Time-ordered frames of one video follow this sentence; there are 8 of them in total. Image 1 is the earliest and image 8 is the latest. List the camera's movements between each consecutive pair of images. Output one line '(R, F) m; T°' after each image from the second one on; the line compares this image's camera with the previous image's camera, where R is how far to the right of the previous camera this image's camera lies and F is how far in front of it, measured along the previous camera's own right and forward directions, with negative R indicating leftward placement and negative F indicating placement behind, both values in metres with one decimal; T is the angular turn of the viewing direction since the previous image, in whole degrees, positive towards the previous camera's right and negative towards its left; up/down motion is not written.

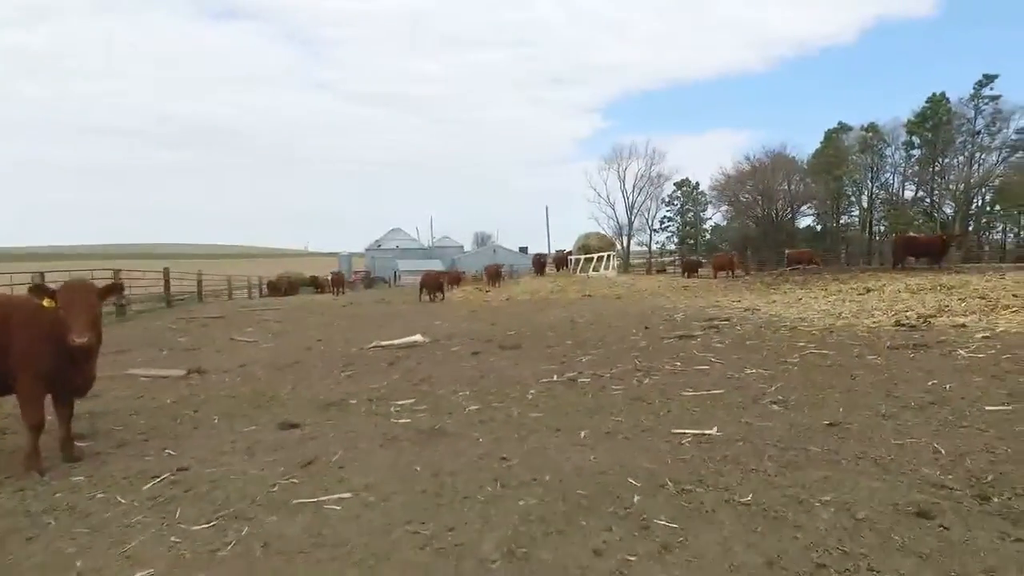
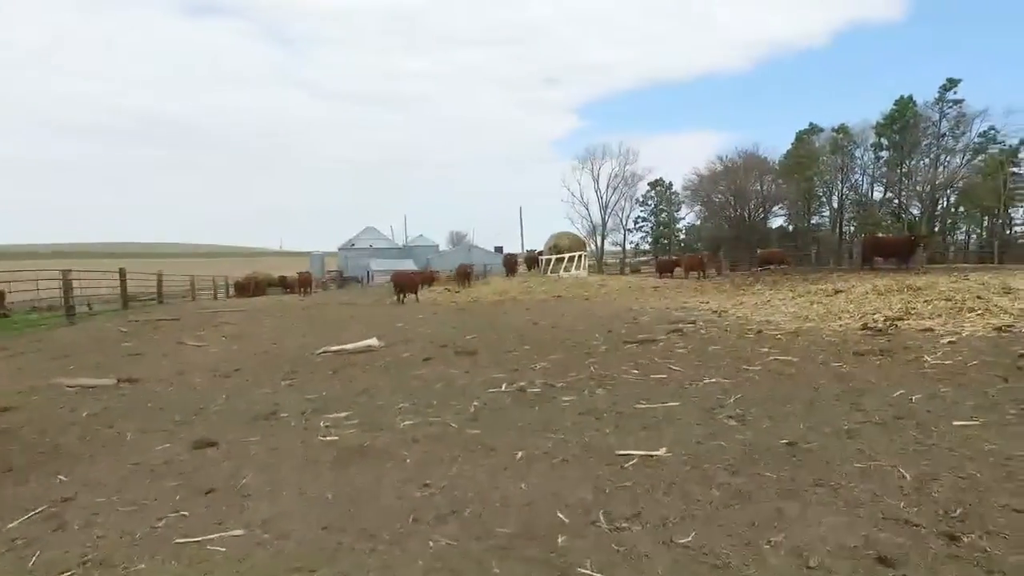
(+0.3, +0.5) m; +2°
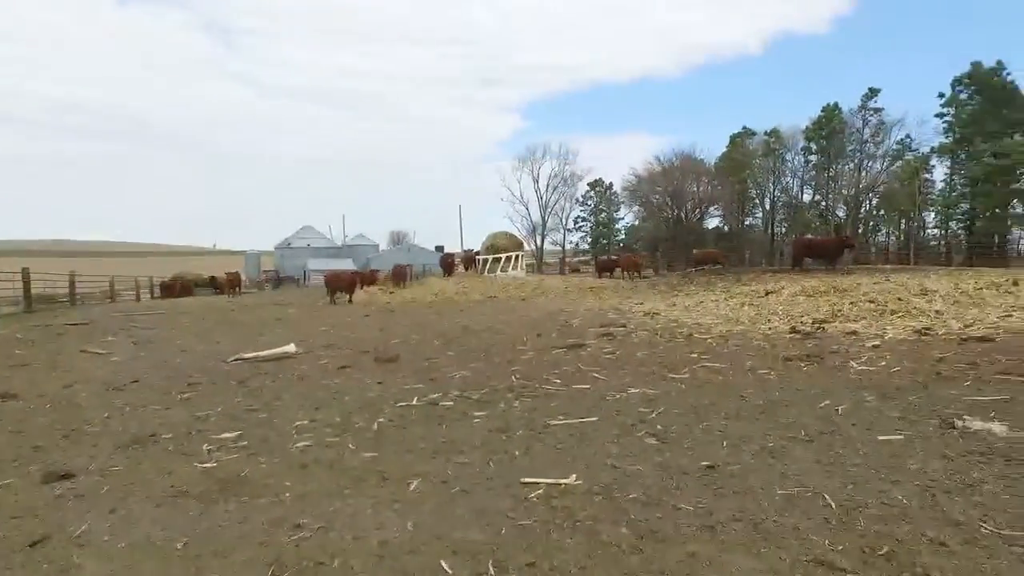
(+0.3, +0.5) m; +5°
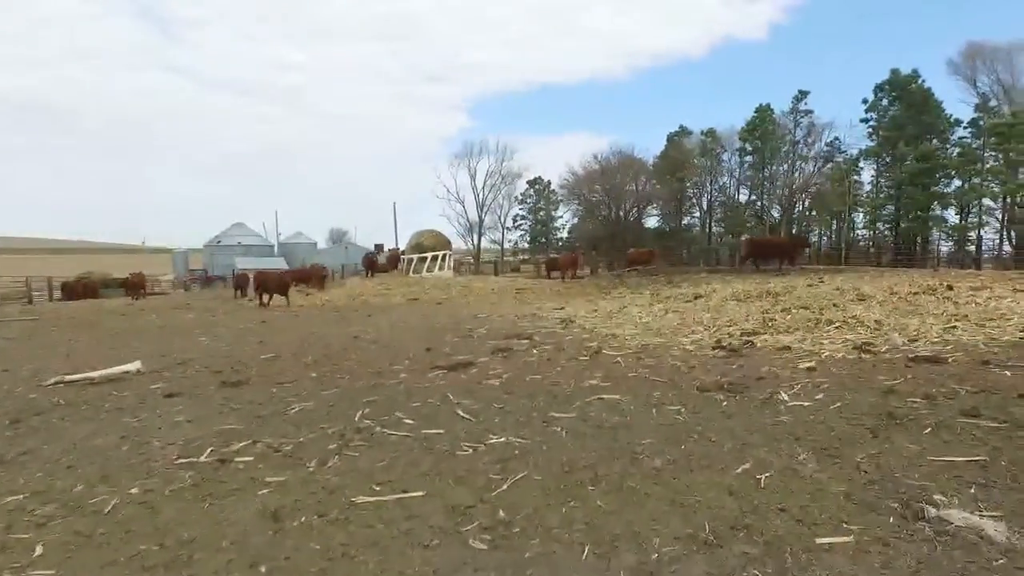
(+0.9, +1.6) m; +5°
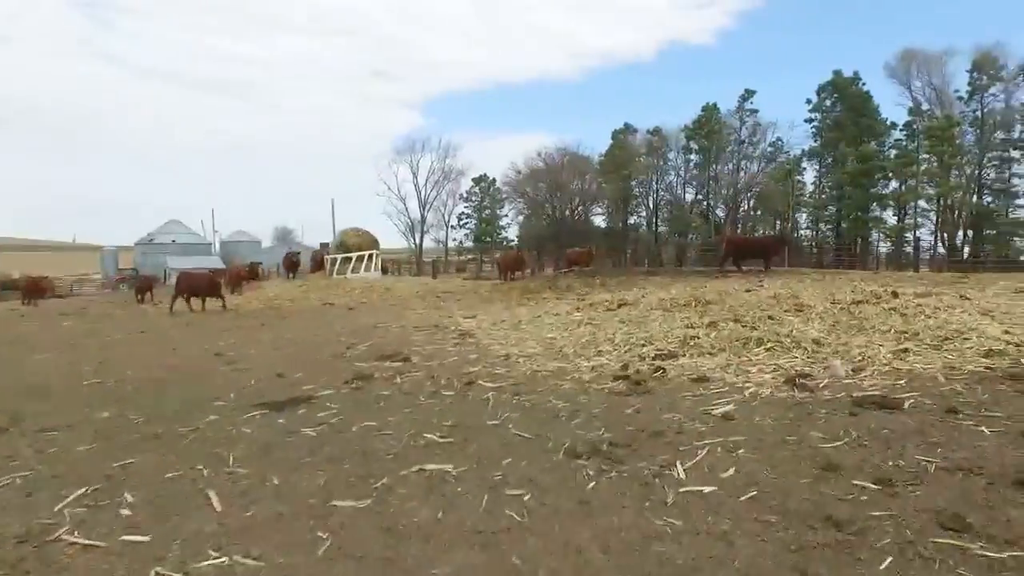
(+1.0, +1.6) m; +4°
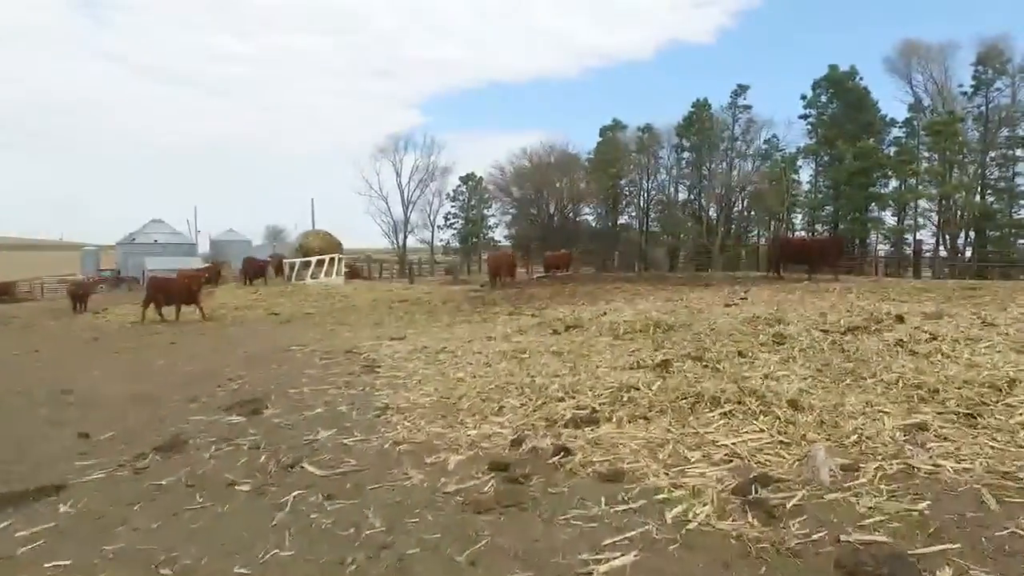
(+1.0, +1.9) m; 0°
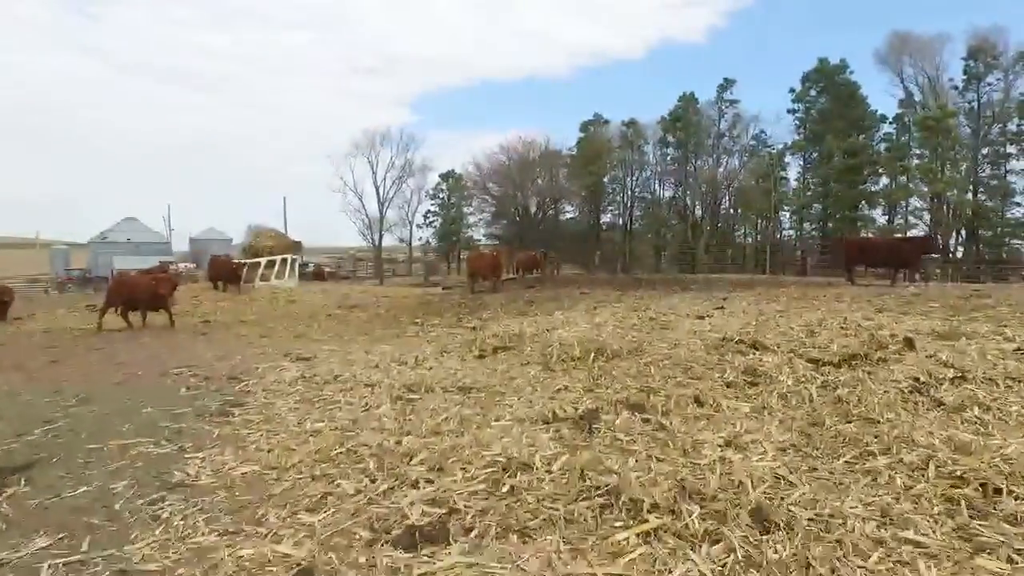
(+0.9, +1.8) m; +1°
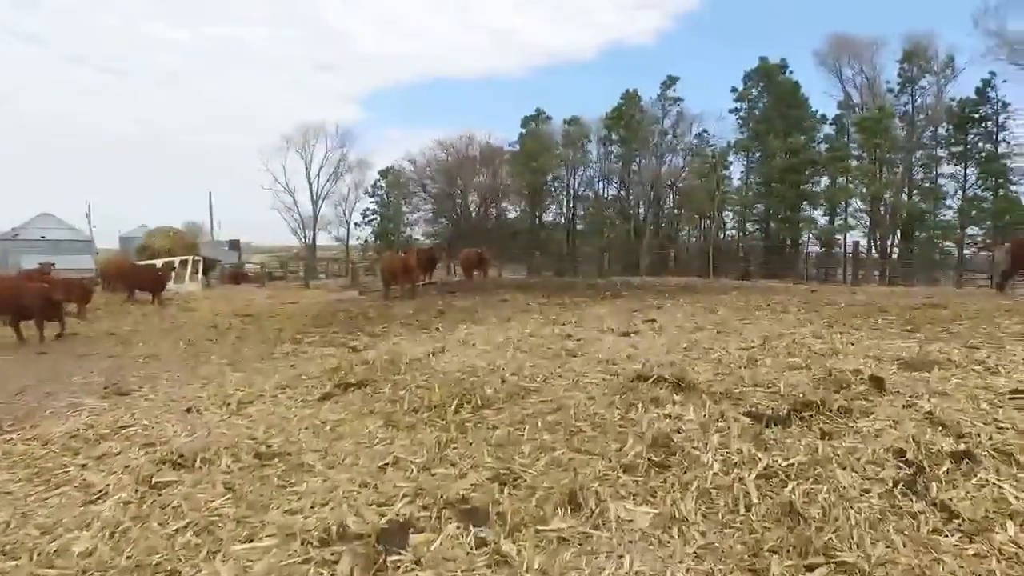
(+0.8, +1.7) m; +4°
